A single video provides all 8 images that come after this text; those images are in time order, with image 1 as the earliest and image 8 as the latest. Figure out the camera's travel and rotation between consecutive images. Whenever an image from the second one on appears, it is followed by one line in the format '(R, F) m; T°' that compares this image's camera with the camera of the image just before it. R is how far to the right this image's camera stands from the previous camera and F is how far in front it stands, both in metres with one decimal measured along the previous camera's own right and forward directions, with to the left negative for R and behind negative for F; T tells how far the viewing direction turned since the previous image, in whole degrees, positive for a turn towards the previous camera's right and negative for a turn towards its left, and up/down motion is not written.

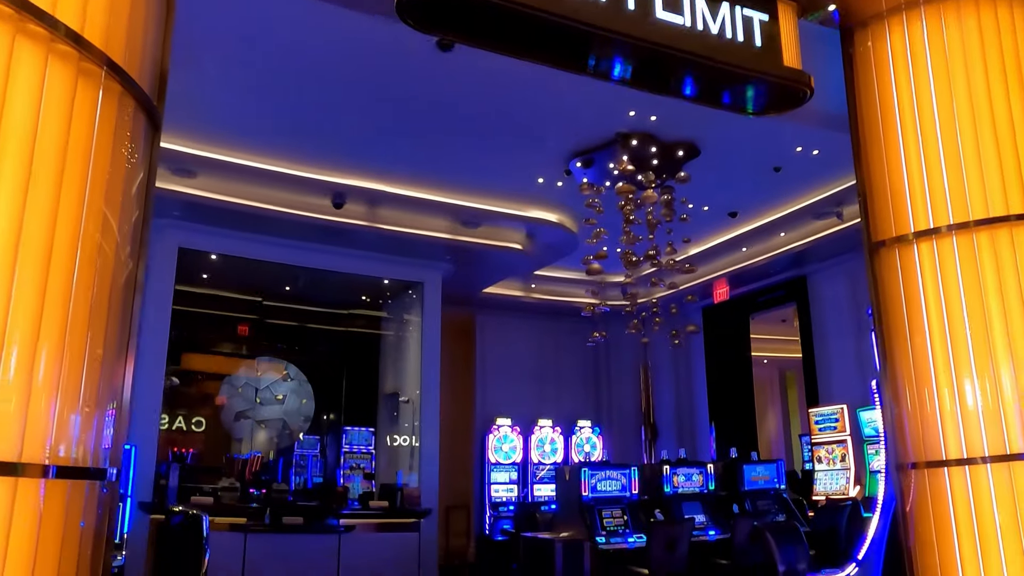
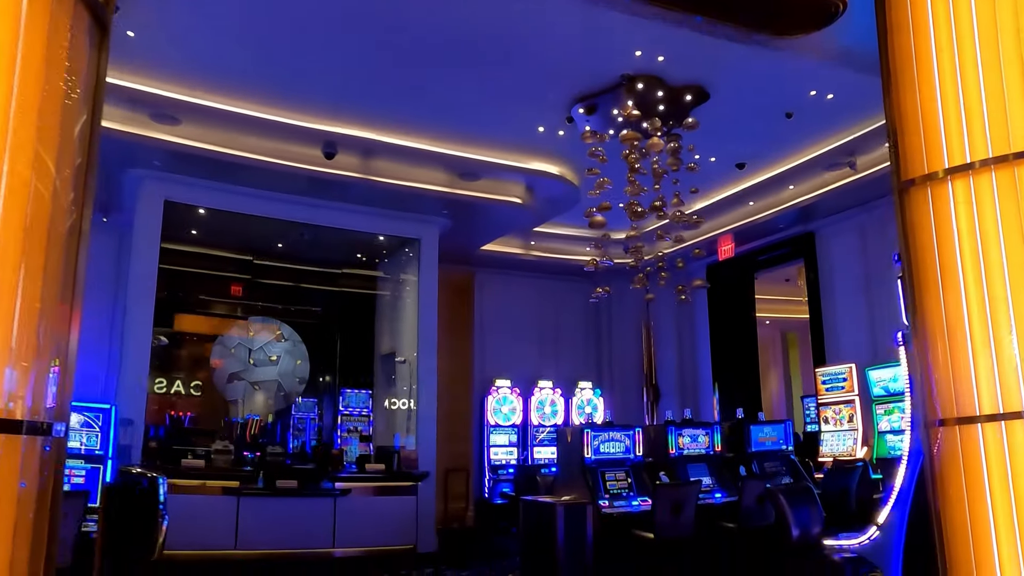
(0.0, +0.3) m; 0°
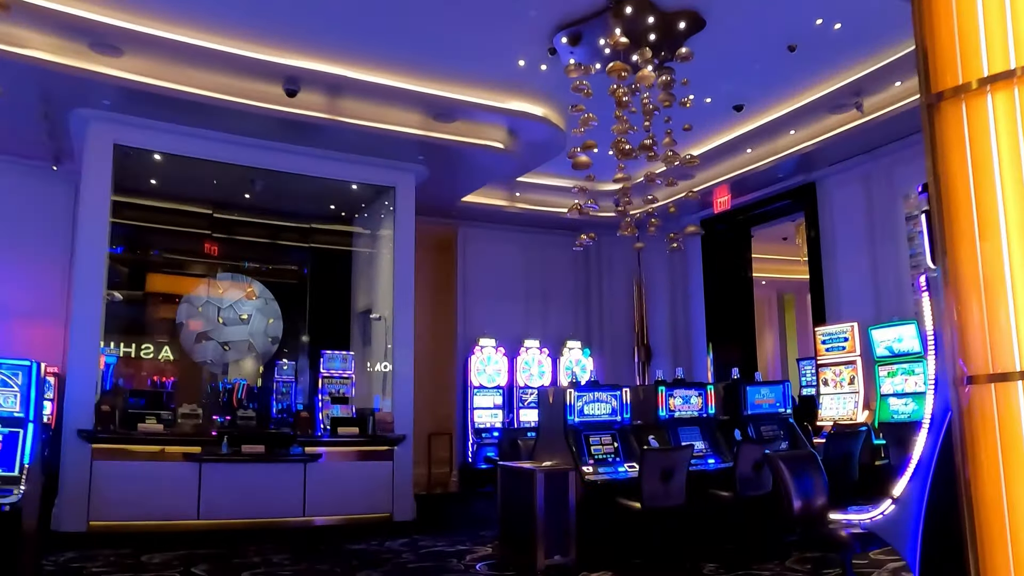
(+0.1, +0.5) m; 0°
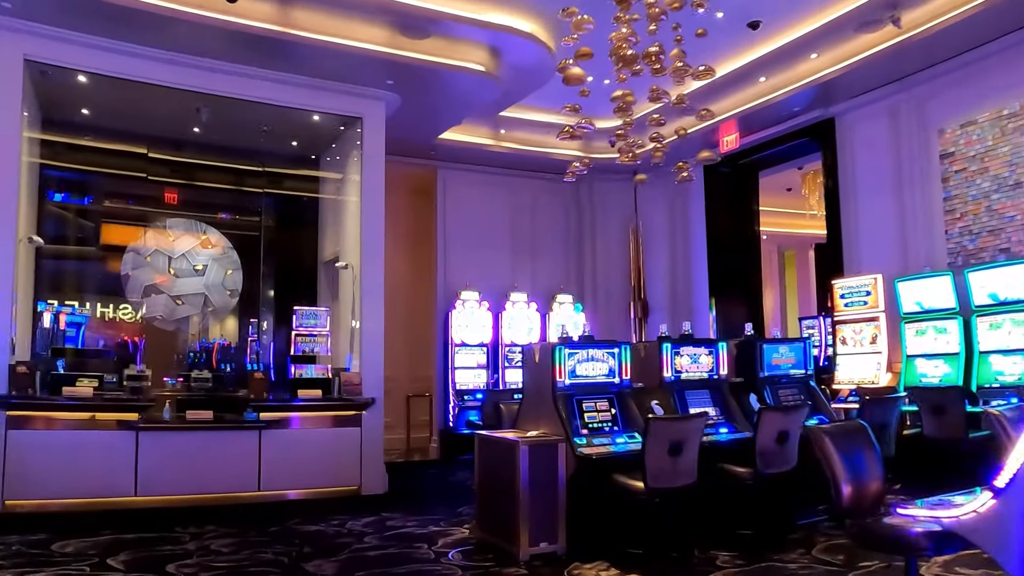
(+0.1, +0.9) m; +1°
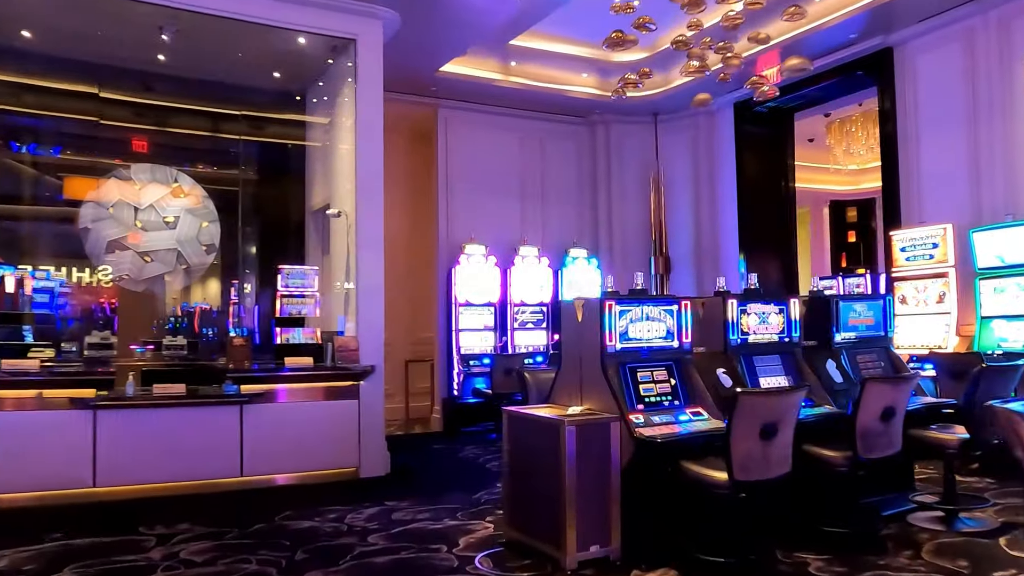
(-0.2, +0.9) m; +1°
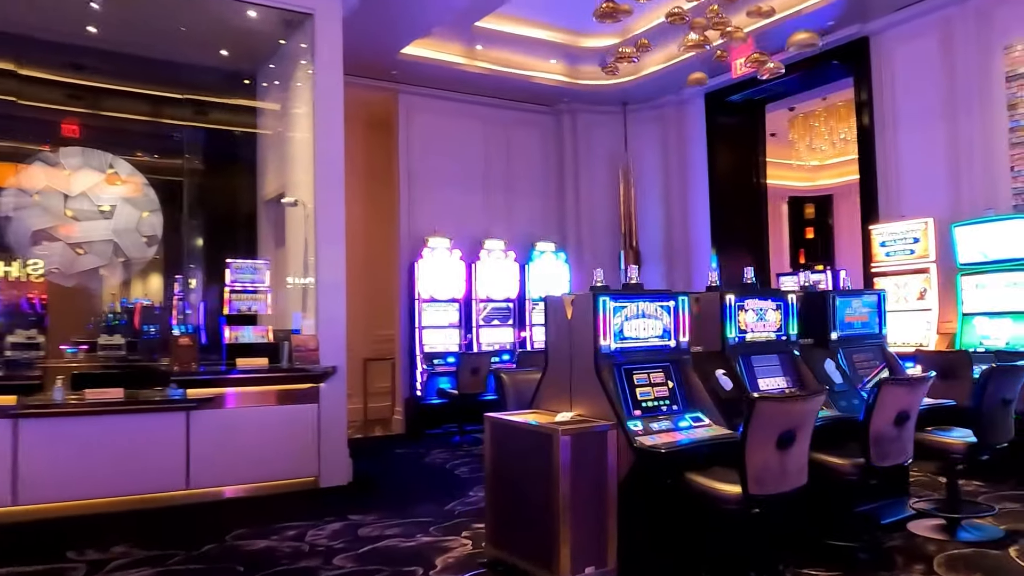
(-0.1, +0.4) m; +4°
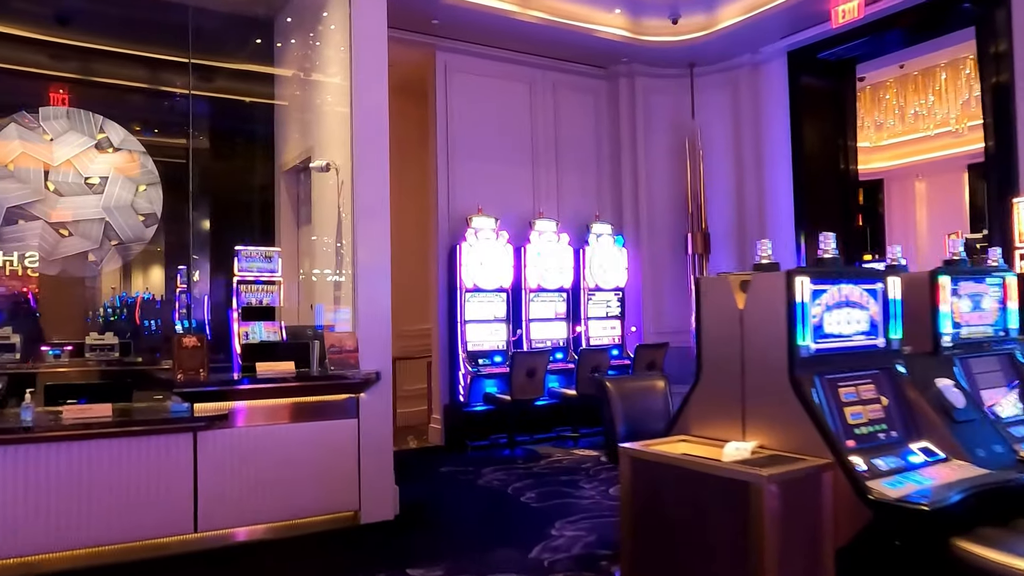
(-0.5, +1.1) m; 0°
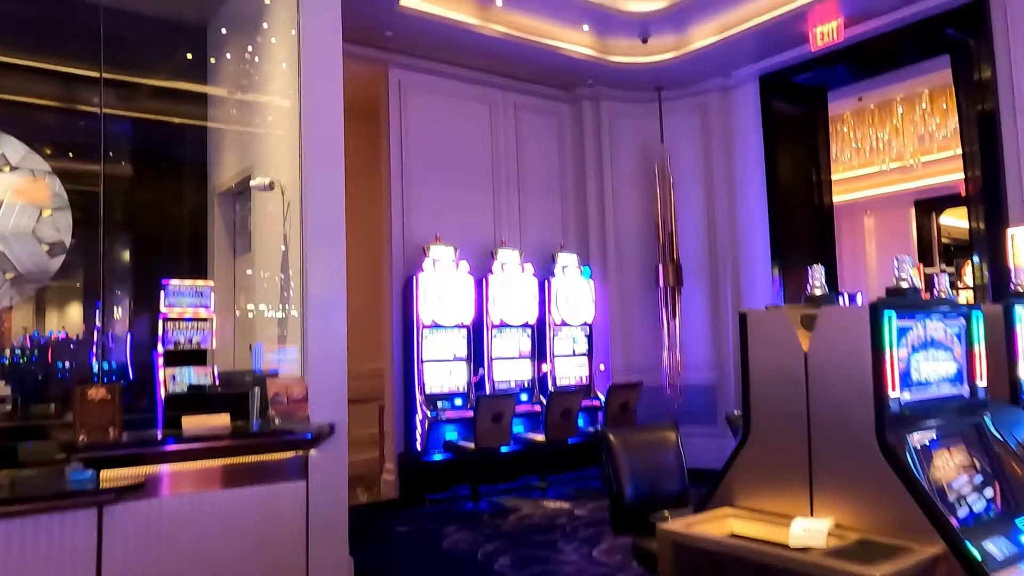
(-0.2, +0.6) m; +4°
